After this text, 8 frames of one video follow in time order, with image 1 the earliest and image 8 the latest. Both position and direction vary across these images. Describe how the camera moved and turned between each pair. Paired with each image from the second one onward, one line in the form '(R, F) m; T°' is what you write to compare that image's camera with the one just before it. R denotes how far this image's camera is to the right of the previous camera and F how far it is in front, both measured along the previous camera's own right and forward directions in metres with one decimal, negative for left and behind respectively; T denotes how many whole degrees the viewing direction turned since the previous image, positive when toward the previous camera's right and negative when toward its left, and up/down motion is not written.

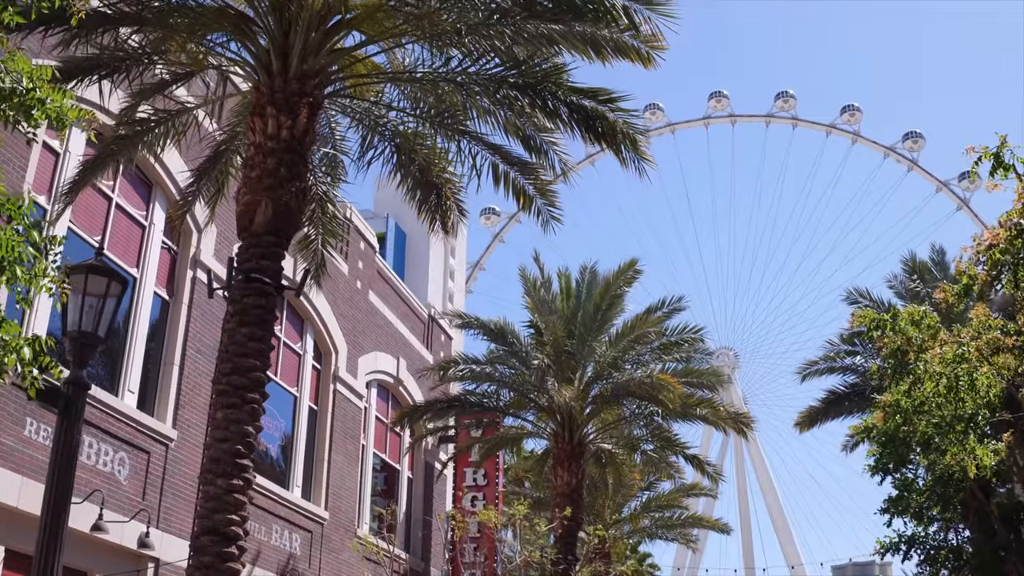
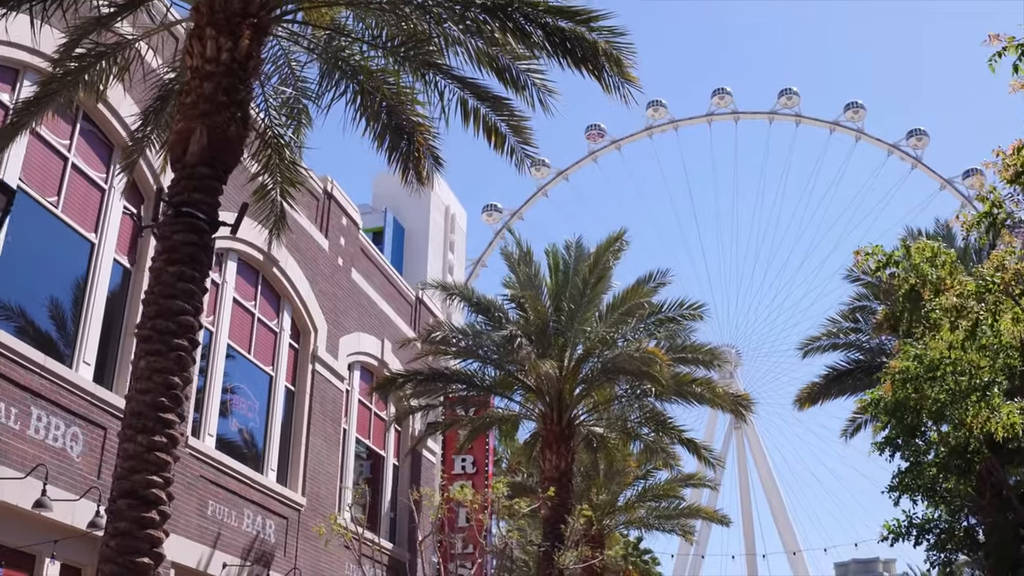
(+0.3, +1.1) m; 0°
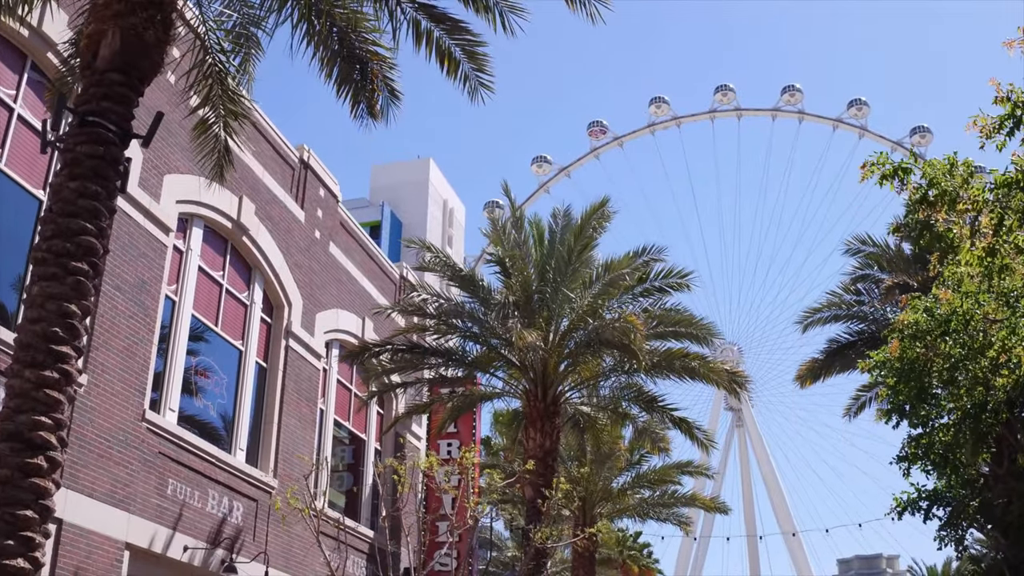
(+0.4, +1.1) m; 0°
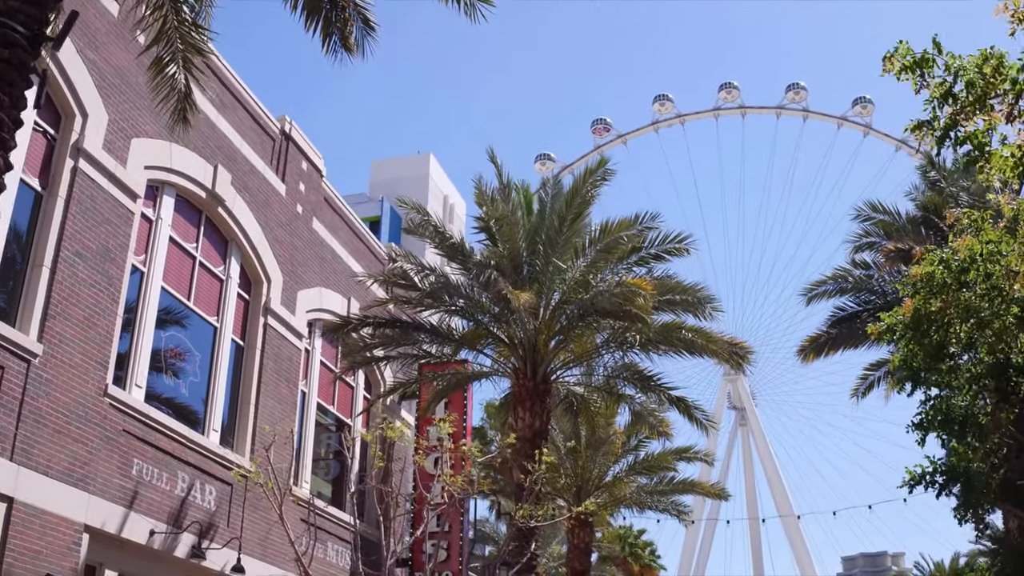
(+0.3, +1.0) m; 0°
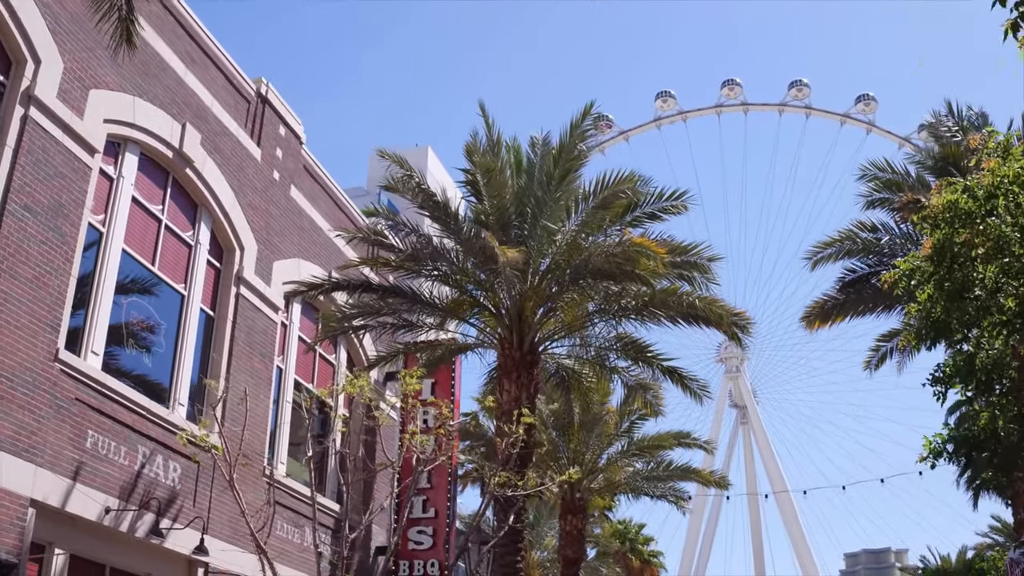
(+0.3, +1.1) m; 0°
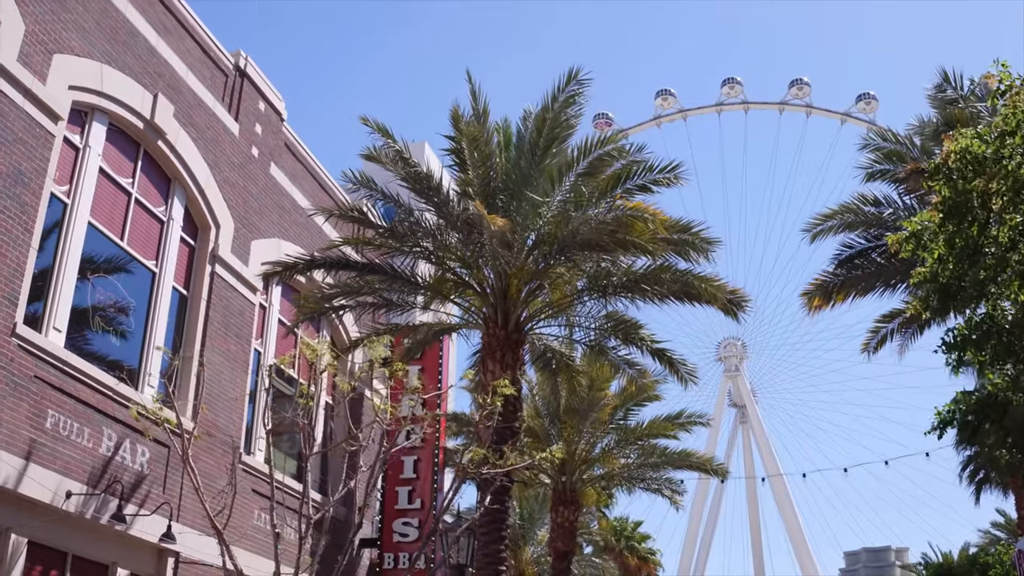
(+0.2, +0.7) m; 0°
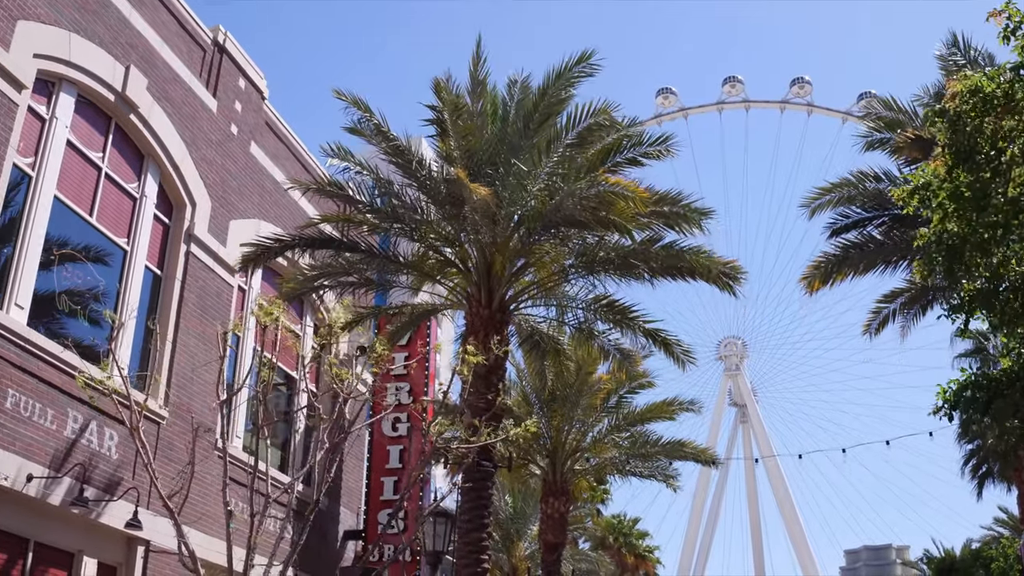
(+0.3, +0.6) m; 0°
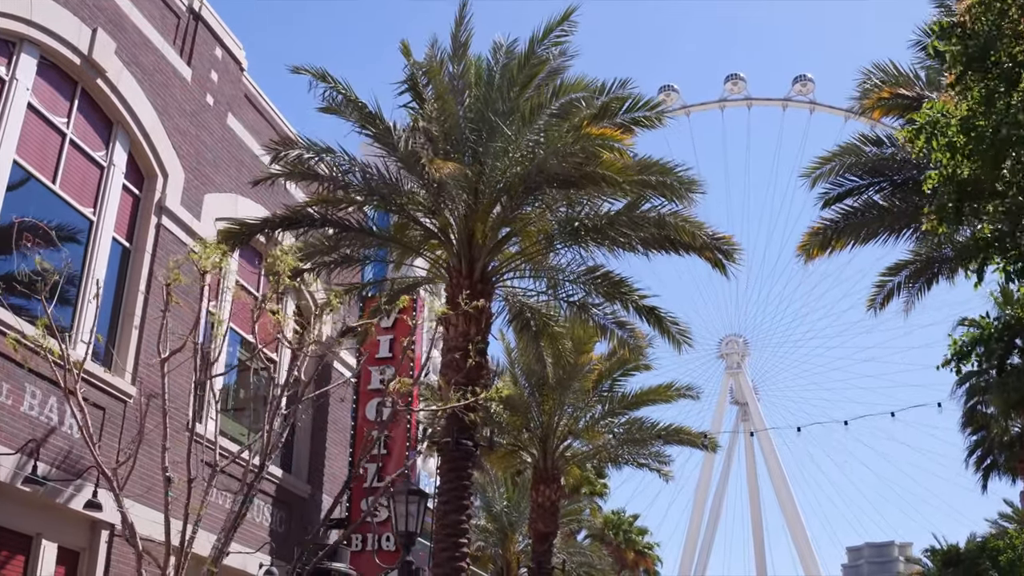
(+0.3, +0.8) m; 0°
